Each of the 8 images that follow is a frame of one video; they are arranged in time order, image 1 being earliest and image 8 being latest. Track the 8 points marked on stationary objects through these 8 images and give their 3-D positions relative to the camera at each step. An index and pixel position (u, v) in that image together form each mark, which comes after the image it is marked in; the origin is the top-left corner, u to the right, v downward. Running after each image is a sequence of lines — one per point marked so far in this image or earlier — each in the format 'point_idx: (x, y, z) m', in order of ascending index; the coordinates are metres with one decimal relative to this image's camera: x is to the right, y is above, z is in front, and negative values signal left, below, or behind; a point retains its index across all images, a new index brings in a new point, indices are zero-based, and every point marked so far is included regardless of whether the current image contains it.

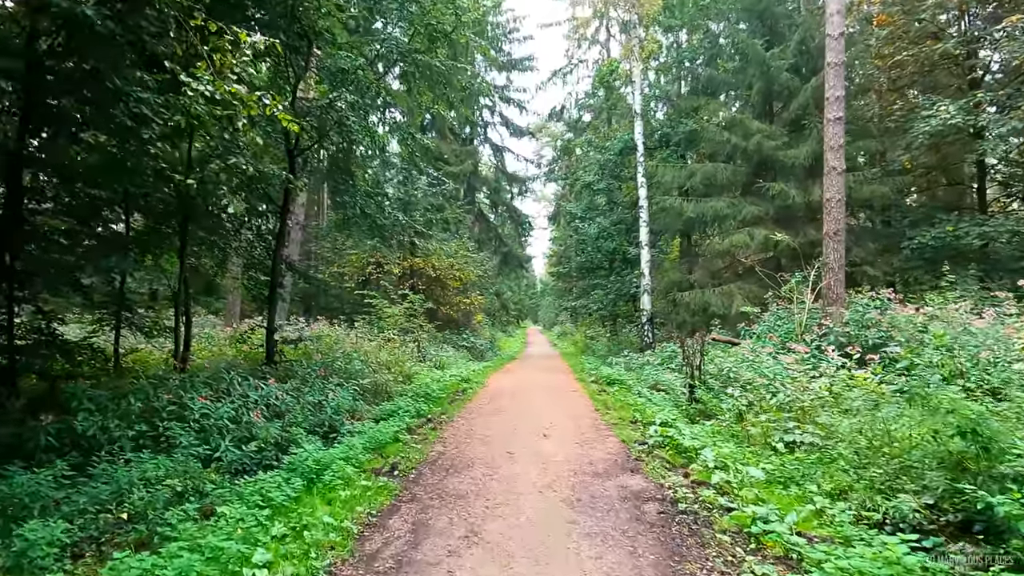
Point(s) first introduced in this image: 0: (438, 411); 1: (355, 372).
0: (-1.0, -1.6, +8.4) m
1: (-2.2, -1.2, +9.2) m
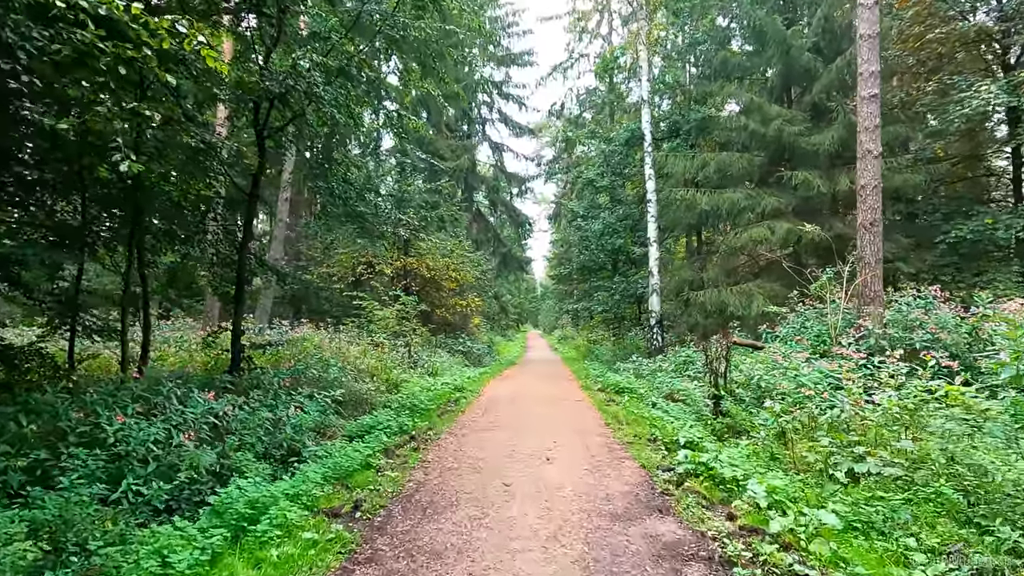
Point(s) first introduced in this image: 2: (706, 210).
0: (-1.0, -1.5, +7.3) m
1: (-2.2, -1.1, +8.1) m
2: (+3.8, +1.6, +13.0) m
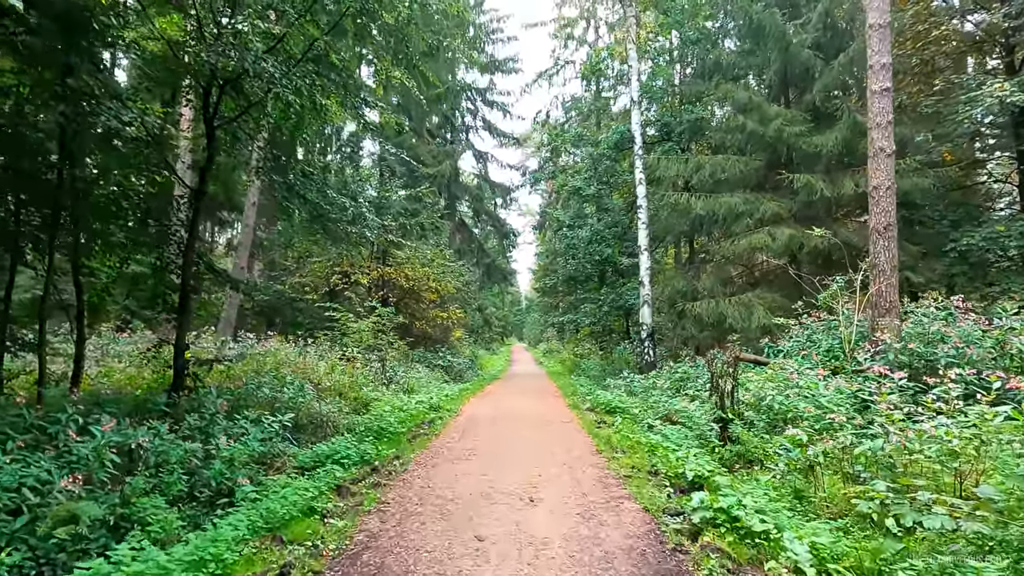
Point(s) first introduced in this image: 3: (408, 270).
0: (-1.2, -1.6, +6.3) m
1: (-2.4, -1.2, +7.1) m
2: (+3.5, +1.4, +12.3) m
3: (-2.8, +0.5, +17.7) m
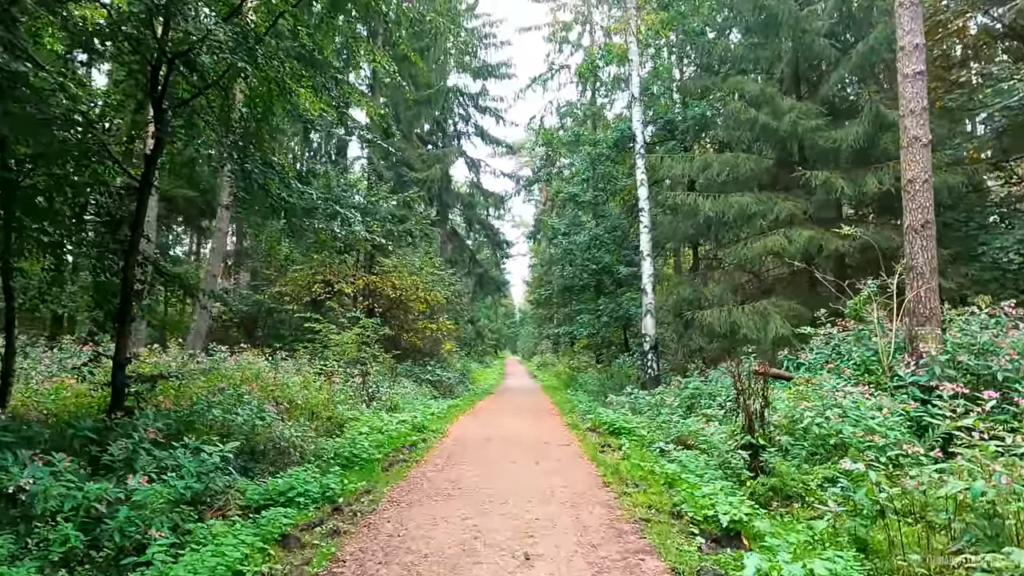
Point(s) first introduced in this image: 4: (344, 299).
0: (-1.3, -1.6, +5.3) m
1: (-2.5, -1.3, +6.1) m
2: (+3.4, +1.2, +11.4) m
3: (-2.9, +0.2, +16.7) m
4: (-4.3, -0.3, +16.9) m
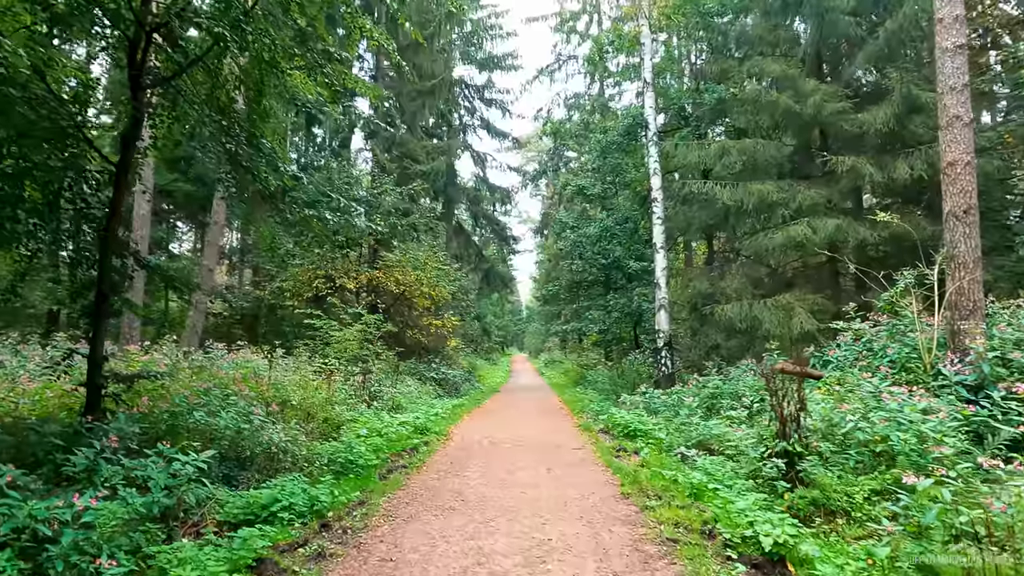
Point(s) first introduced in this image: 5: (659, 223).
0: (-1.2, -1.6, +4.8) m
1: (-2.4, -1.2, +5.6) m
2: (+3.5, +1.3, +10.8) m
3: (-2.8, +0.3, +16.2) m
4: (-4.1, -0.2, +16.4) m
5: (+2.6, +1.2, +12.0) m
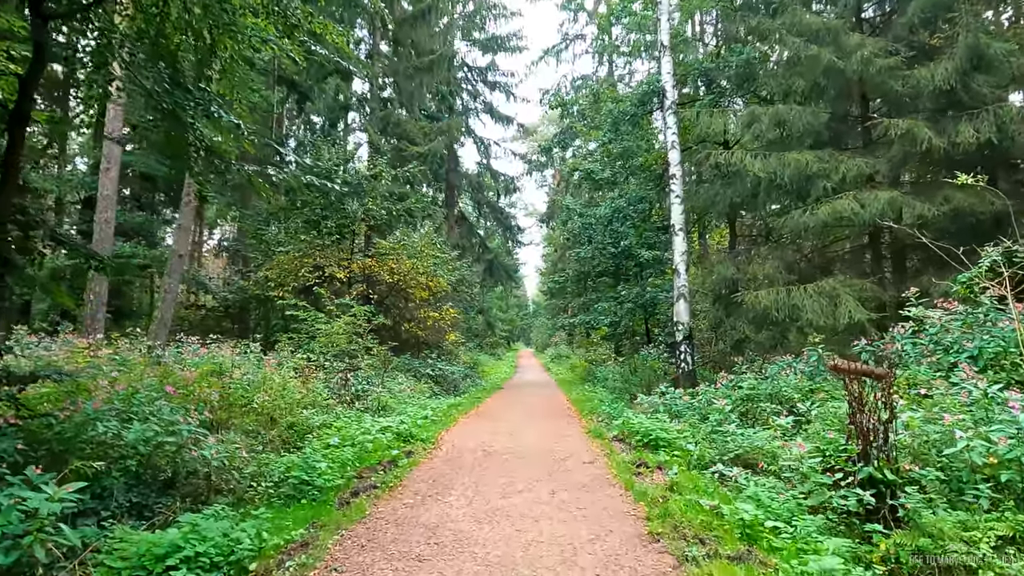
0: (-1.3, -1.4, +3.6) m
1: (-2.4, -1.0, +4.4) m
2: (+3.5, +1.5, +9.5) m
3: (-2.7, +0.6, +15.0) m
4: (-4.0, +0.1, +15.2) m
5: (+2.7, +1.4, +10.7) m
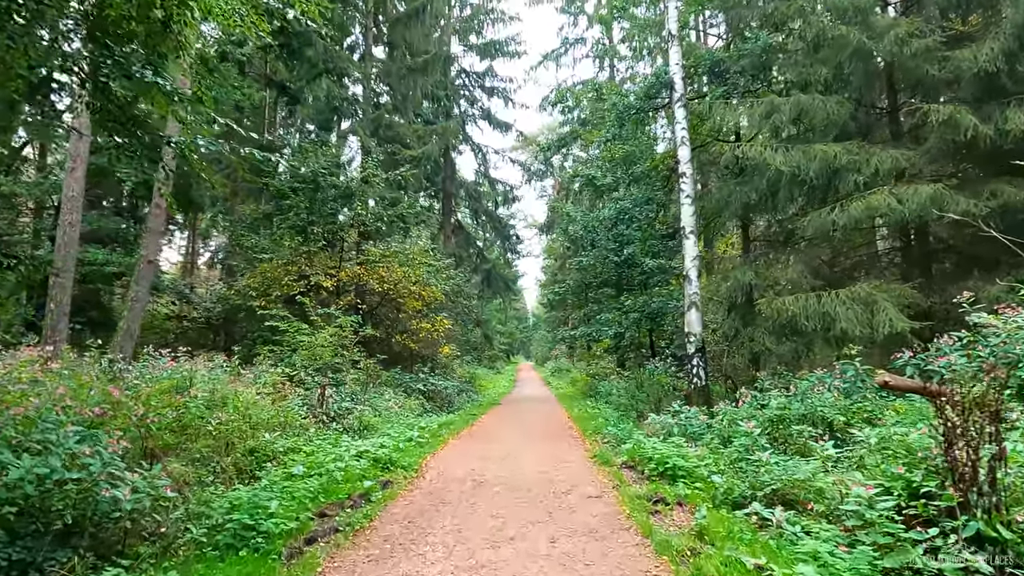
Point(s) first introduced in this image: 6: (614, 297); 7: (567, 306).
0: (-1.3, -1.4, +2.7) m
1: (-2.5, -1.0, +3.5) m
2: (+3.4, +1.4, +8.6) m
3: (-2.8, +0.4, +14.1) m
4: (-4.1, -0.1, +14.3) m
5: (+2.6, +1.3, +9.9) m
6: (+2.4, -0.1, +15.6) m
7: (+1.5, -0.4, +18.2) m
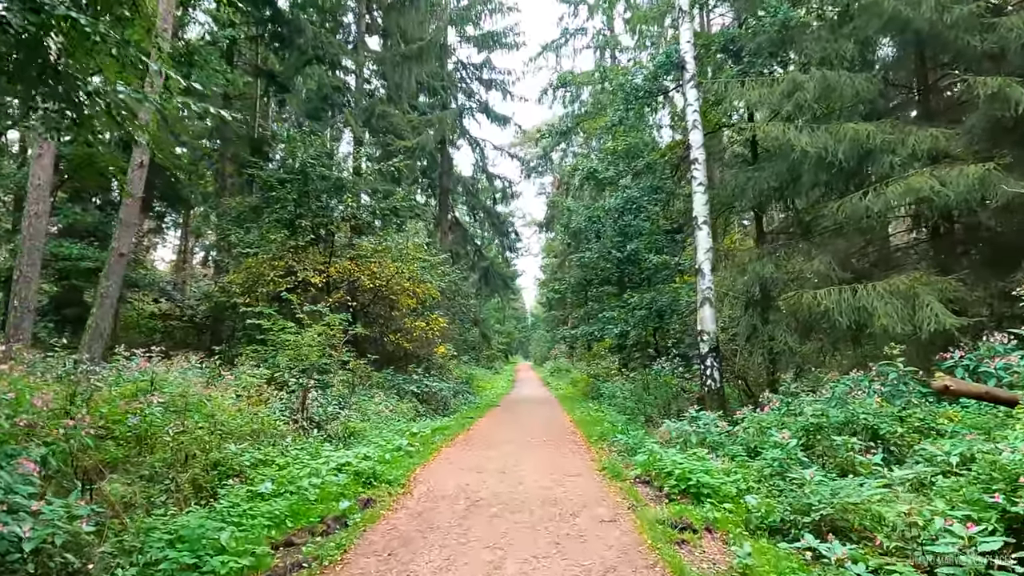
0: (-1.3, -1.3, +2.0) m
1: (-2.5, -1.0, +2.7) m
2: (+3.4, +1.5, +7.9) m
3: (-2.8, +0.4, +13.4) m
4: (-4.1, -0.1, +13.6) m
5: (+2.6, +1.3, +9.1) m
6: (+2.4, 0.0, +14.9) m
7: (+1.5, -0.4, +17.5) m
